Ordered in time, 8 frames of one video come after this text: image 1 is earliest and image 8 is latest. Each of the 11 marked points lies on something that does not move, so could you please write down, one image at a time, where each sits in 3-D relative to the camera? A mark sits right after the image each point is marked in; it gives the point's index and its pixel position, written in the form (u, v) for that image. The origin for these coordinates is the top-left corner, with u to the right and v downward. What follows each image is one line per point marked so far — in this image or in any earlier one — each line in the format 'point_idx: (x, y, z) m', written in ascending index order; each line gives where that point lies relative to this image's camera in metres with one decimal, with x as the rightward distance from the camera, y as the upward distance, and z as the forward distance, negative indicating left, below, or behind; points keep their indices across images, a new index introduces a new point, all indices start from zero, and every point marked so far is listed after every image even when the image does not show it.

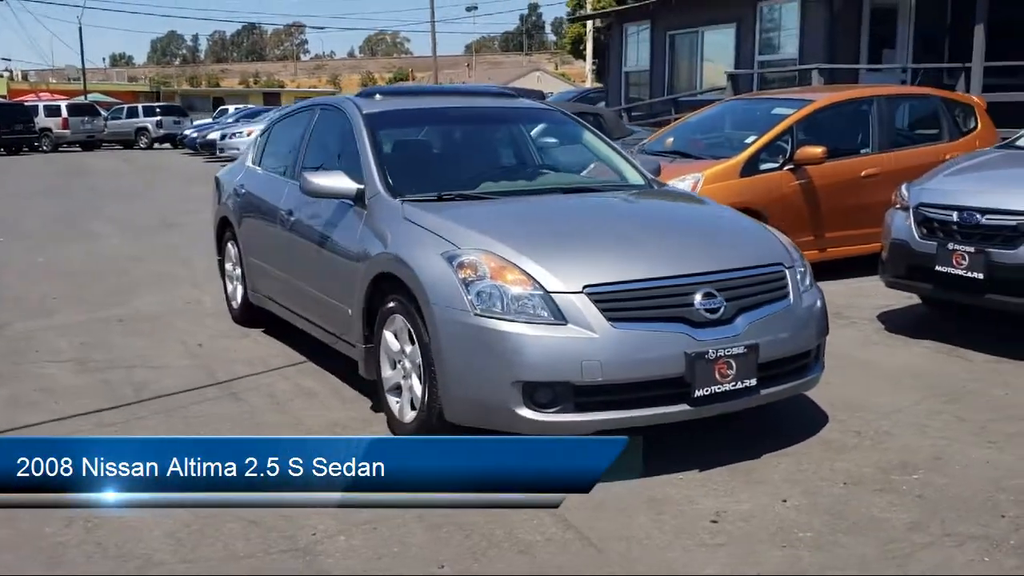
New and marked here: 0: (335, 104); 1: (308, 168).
0: (-1.1, +1.2, +6.5) m
1: (-1.3, +0.8, +6.6) m
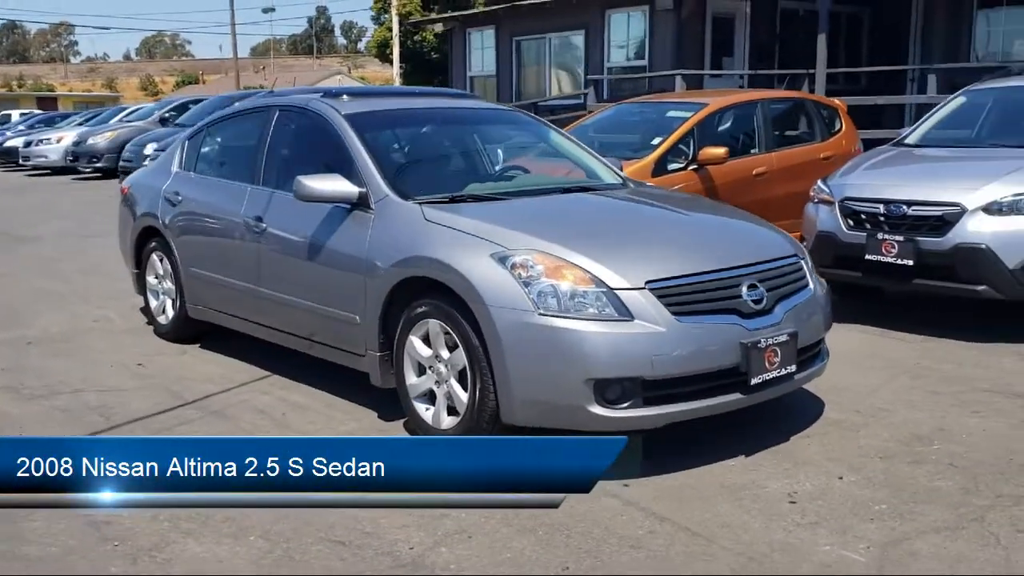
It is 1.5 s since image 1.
0: (-1.3, +1.1, +6.2) m
1: (-1.5, +0.7, +6.3) m
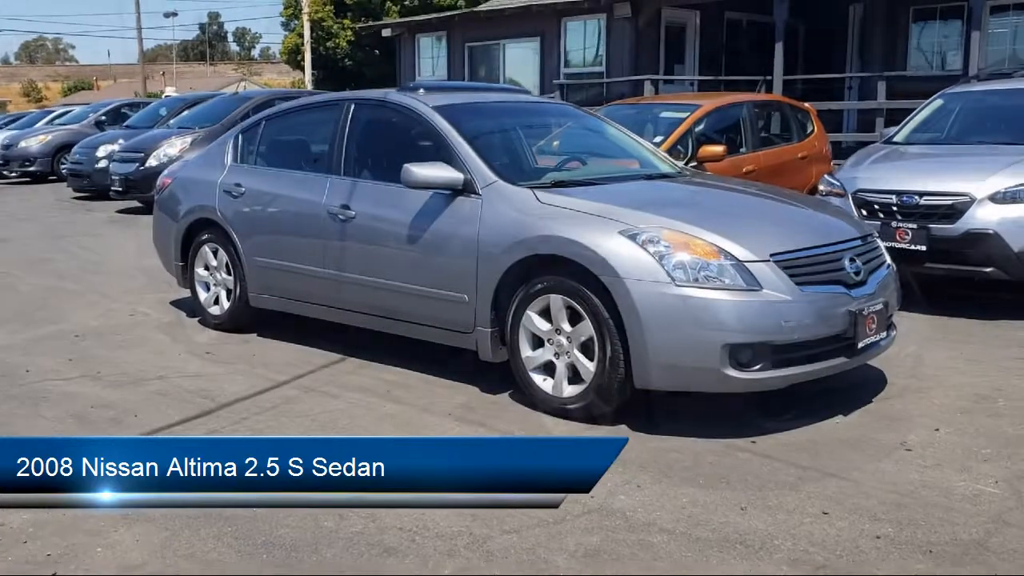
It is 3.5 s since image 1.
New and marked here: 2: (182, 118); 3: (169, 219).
0: (-0.9, +1.2, +6.5) m
1: (-1.0, +0.8, +6.5) m
2: (-5.5, +2.8, +16.5) m
3: (-2.7, +0.5, +7.8) m
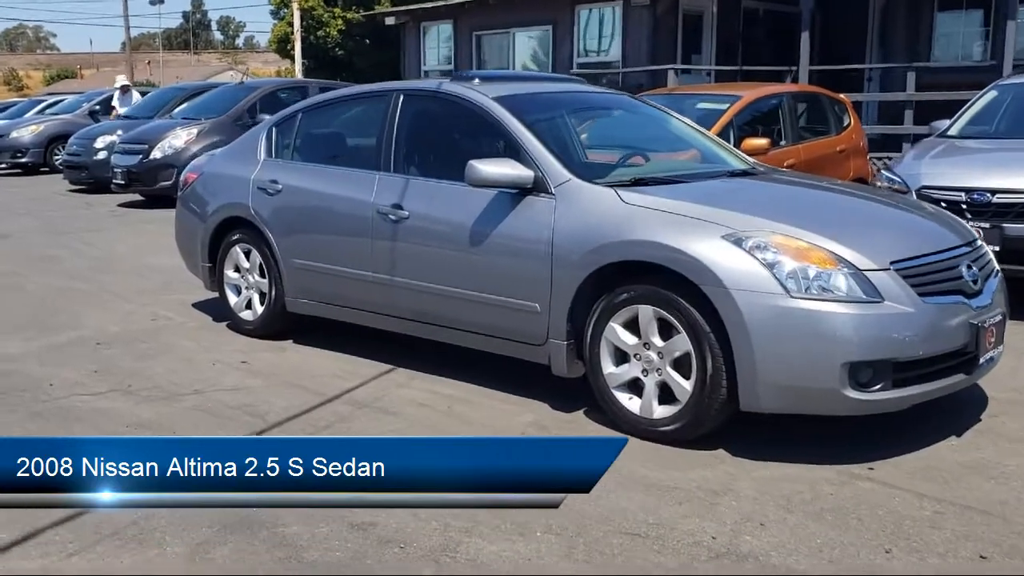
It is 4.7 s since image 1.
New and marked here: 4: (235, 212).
0: (-0.5, +1.2, +6.0) m
1: (-0.7, +0.8, +6.0) m
2: (-5.3, +2.9, +15.9) m
3: (-2.3, +0.5, +7.3) m
4: (-1.9, +0.5, +6.9) m
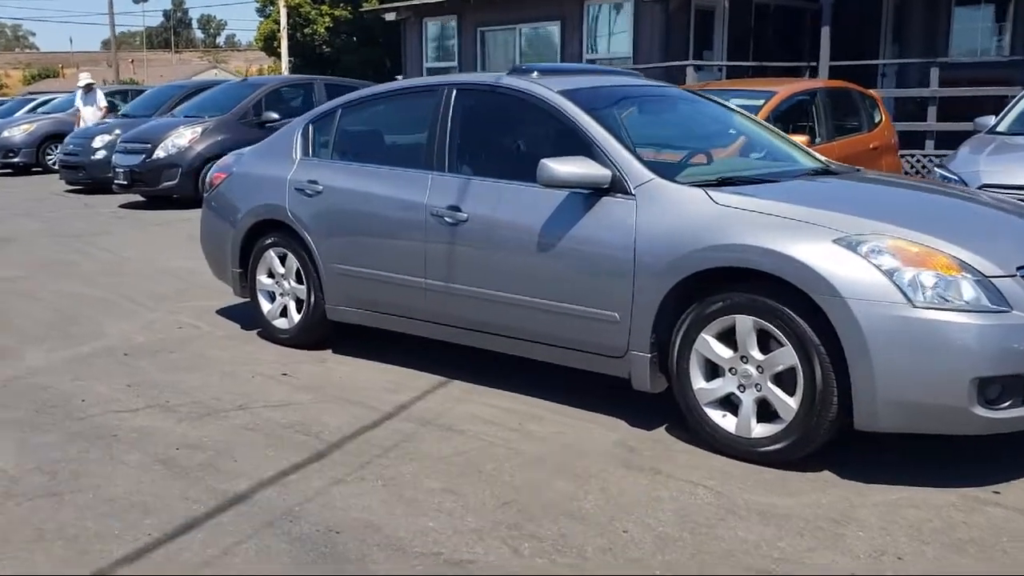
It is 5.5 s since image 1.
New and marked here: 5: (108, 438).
0: (-0.1, +1.2, +5.6) m
1: (-0.3, +0.8, +5.6) m
2: (-5.1, +2.9, +15.5) m
3: (-2.0, +0.5, +6.9) m
4: (-1.6, +0.5, +6.5) m
5: (-2.0, -0.7, +4.8) m
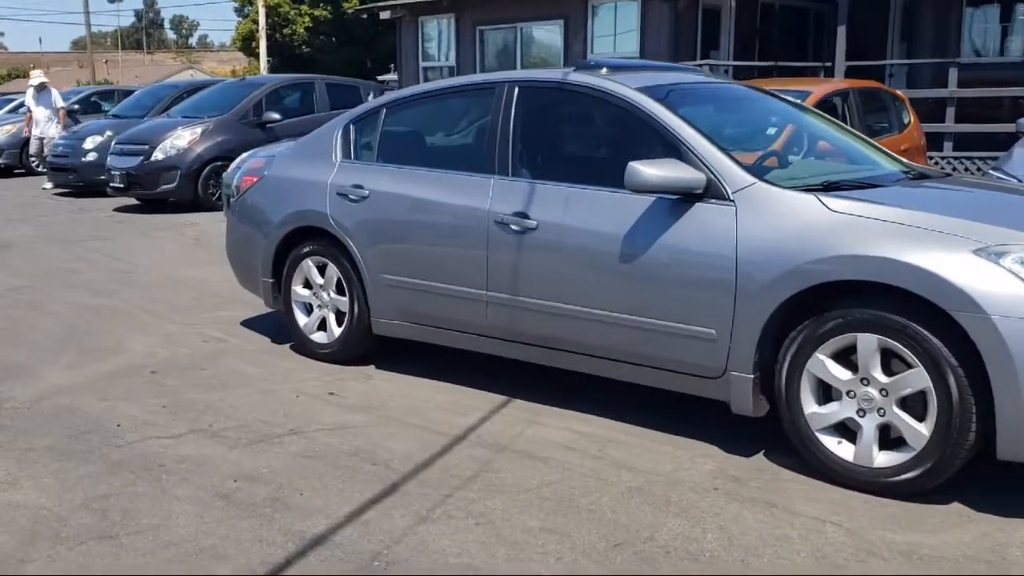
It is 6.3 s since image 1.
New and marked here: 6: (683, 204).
0: (+0.2, +1.1, +5.2) m
1: (+0.1, +0.7, +5.2) m
2: (-5.0, +2.8, +15.0) m
3: (-1.7, +0.4, +6.4) m
4: (-1.2, +0.4, +6.1) m
5: (-1.6, -0.8, +4.4) m
6: (+0.8, +0.4, +4.5) m
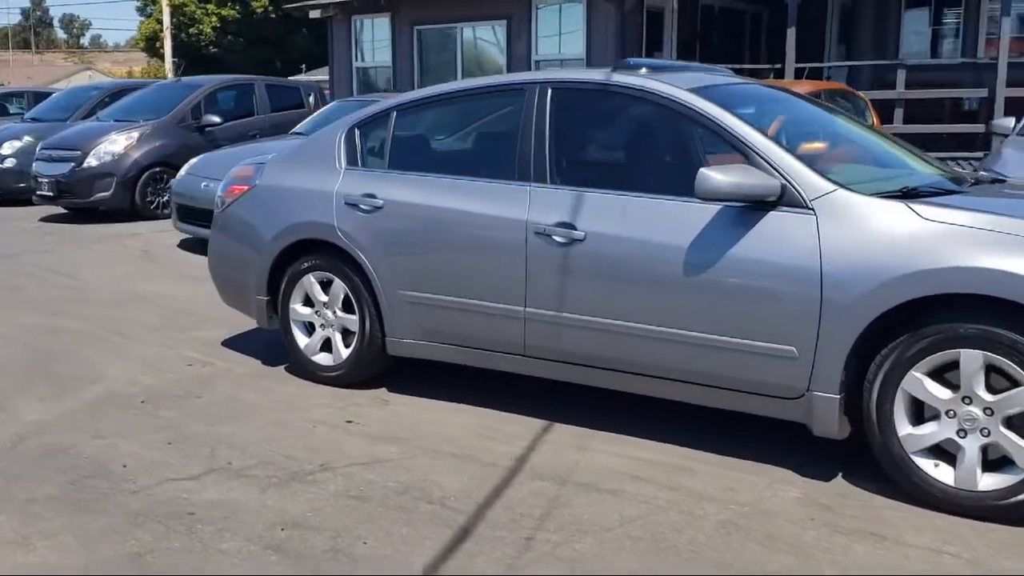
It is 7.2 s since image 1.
0: (+0.4, +1.0, +4.9) m
1: (+0.2, +0.6, +4.9) m
2: (-5.7, +2.6, +14.1) m
3: (-1.6, +0.3, +5.9) m
4: (-1.1, +0.3, +5.6) m
5: (-1.3, -0.9, +3.9) m
6: (+1.0, +0.3, +4.2) m
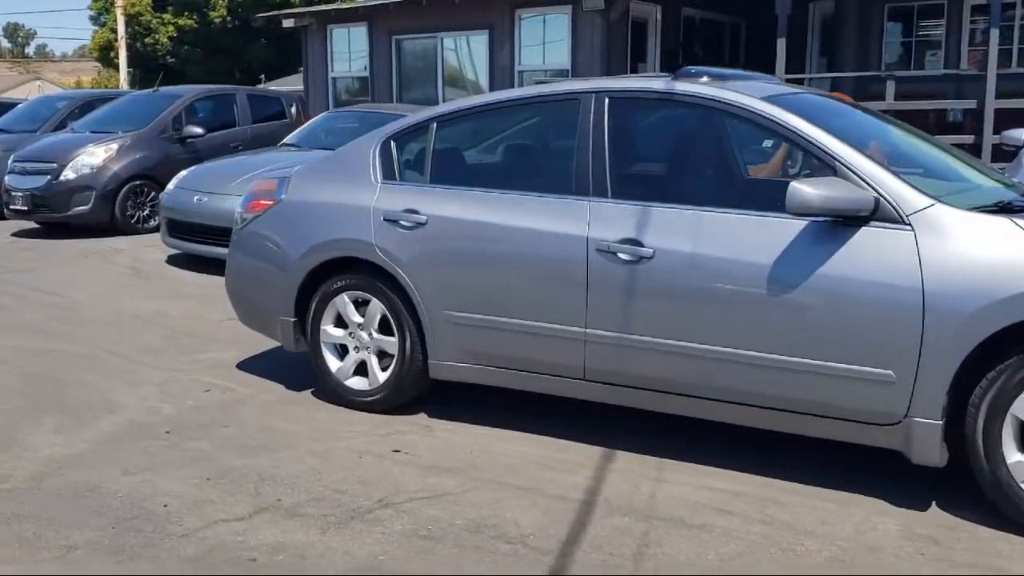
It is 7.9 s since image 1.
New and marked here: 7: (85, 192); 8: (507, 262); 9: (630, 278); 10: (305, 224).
0: (+0.7, +0.9, +4.7) m
1: (+0.5, +0.5, +4.6) m
2: (-5.9, +2.3, +13.6) m
3: (-1.4, +0.2, +5.6) m
4: (-0.9, +0.2, +5.3) m
5: (-1.0, -1.0, +3.6) m
6: (+1.4, +0.2, +4.0) m
7: (-5.3, +1.2, +12.2) m
8: (0.0, +0.1, +4.8) m
9: (+0.5, 0.0, +4.4) m
10: (-1.1, +0.4, +5.5) m
